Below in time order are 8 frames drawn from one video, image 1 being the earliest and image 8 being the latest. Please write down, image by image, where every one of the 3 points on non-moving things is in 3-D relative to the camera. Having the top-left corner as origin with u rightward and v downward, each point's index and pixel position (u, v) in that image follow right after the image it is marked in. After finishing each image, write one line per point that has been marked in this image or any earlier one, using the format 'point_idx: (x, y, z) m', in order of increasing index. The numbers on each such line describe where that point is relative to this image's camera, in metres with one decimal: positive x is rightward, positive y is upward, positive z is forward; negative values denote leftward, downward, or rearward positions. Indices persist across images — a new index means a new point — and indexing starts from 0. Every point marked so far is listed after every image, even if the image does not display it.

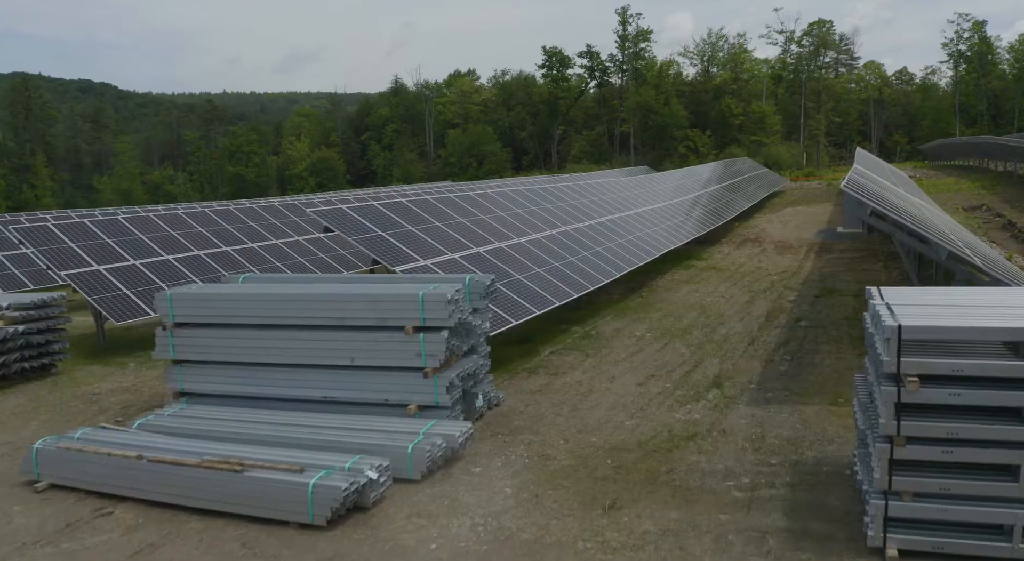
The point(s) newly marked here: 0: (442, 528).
0: (-0.7, -2.3, +6.8) m
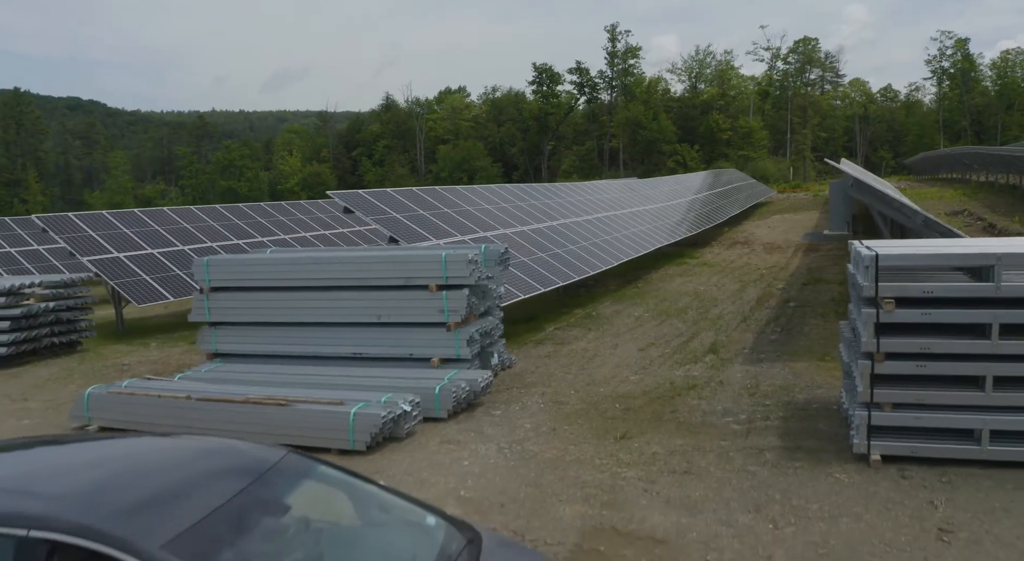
0: (-0.4, -1.8, +7.5) m
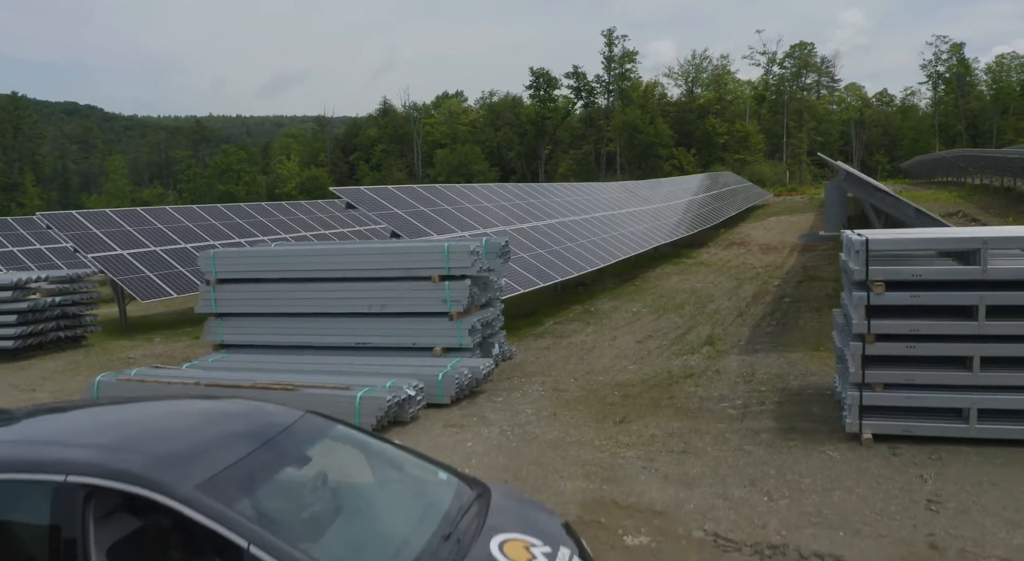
0: (-0.4, -1.6, +7.7) m
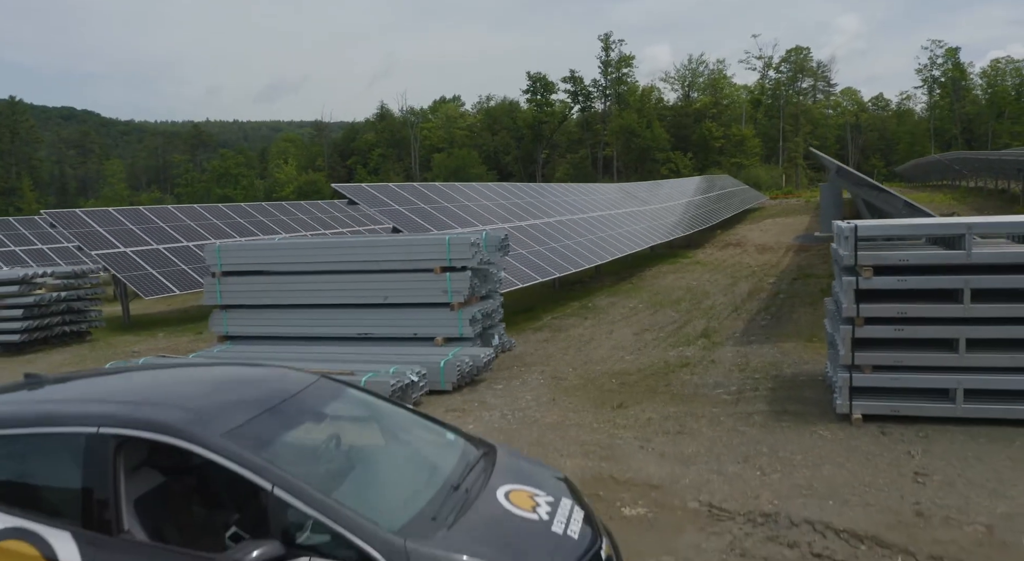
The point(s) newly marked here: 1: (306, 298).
0: (-0.4, -1.5, +7.9) m
1: (-2.9, -0.3, +10.3) m
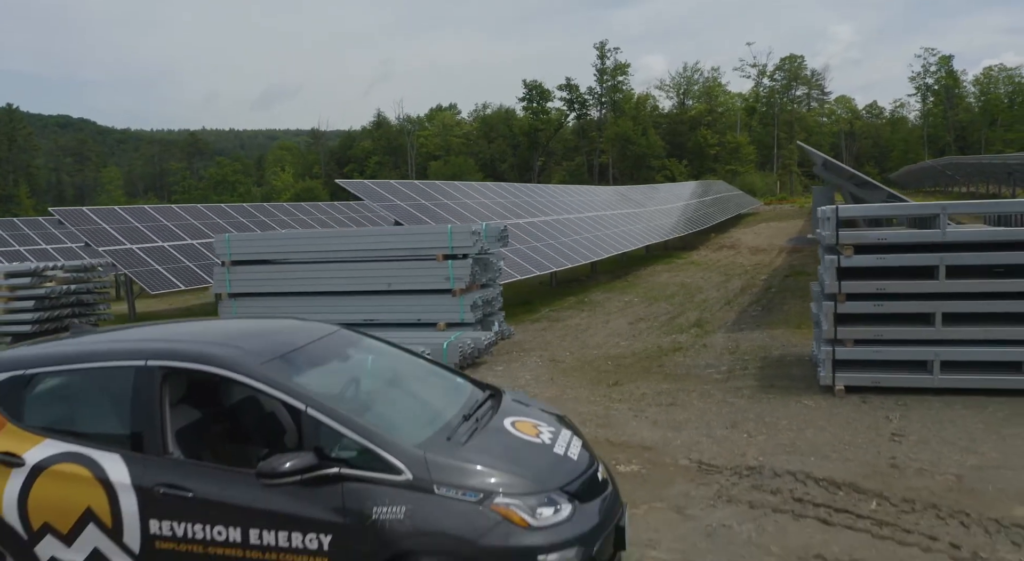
0: (-0.4, -1.3, +8.3) m
1: (-3.0, -0.1, +10.7) m
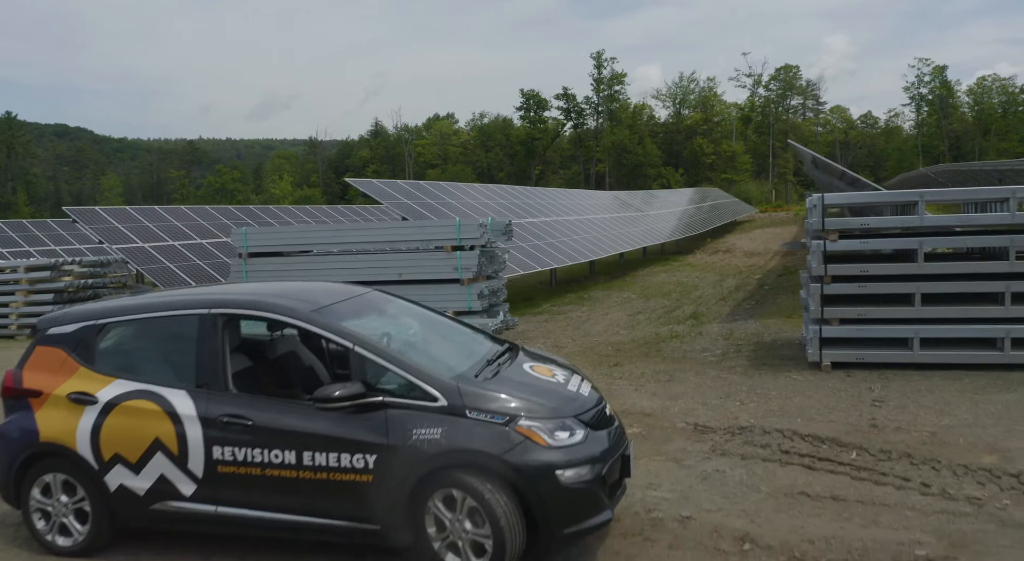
0: (-0.3, -1.1, +8.8) m
1: (-2.9, +0.1, +11.2) m
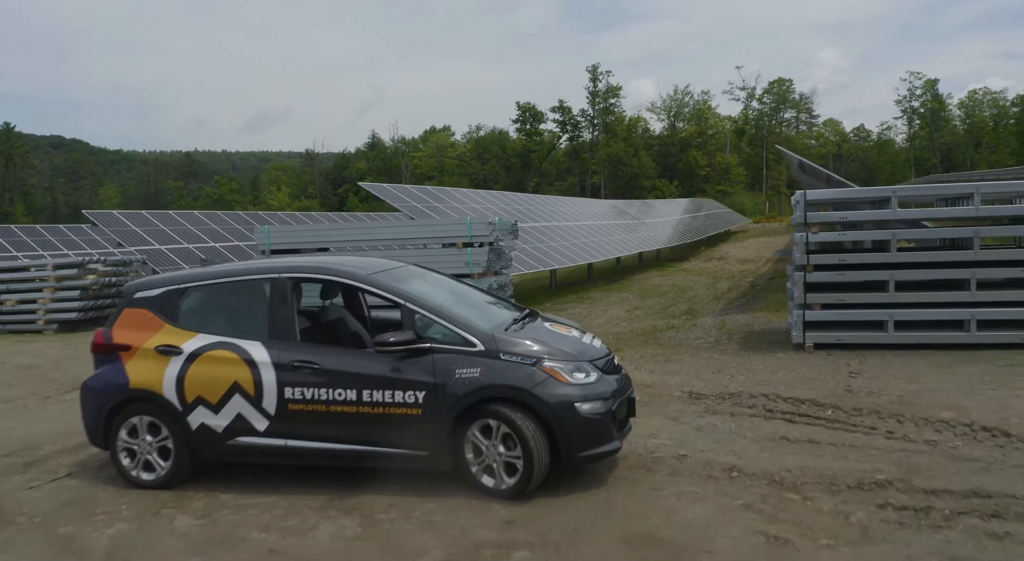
0: (-0.2, -1.0, +9.5) m
1: (-2.8, +0.2, +11.9) m
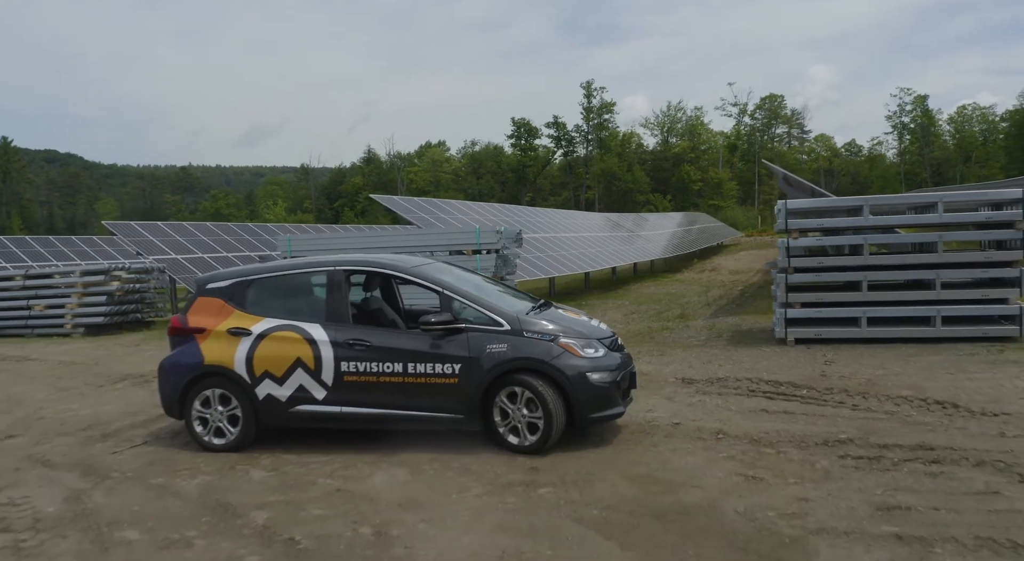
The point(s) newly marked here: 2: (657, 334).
0: (-0.1, -1.0, +10.3) m
1: (-2.7, +0.1, +12.8) m
2: (+2.5, -0.9, +12.2) m
